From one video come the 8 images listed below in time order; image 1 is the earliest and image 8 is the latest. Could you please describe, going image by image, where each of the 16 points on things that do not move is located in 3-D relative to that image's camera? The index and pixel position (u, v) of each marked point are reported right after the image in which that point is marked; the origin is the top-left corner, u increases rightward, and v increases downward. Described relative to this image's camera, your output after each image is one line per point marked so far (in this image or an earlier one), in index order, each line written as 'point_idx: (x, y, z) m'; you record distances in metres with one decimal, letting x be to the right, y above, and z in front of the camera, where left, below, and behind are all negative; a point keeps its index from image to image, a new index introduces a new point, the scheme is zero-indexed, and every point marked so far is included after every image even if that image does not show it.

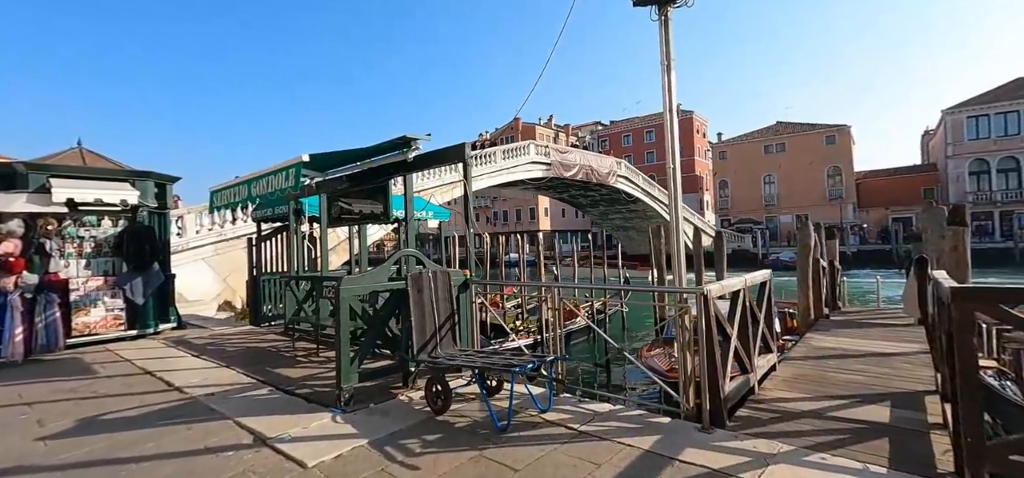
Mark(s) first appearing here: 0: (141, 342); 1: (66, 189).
0: (-5.9, -1.7, +7.9) m
1: (-6.4, +0.7, +7.2) m
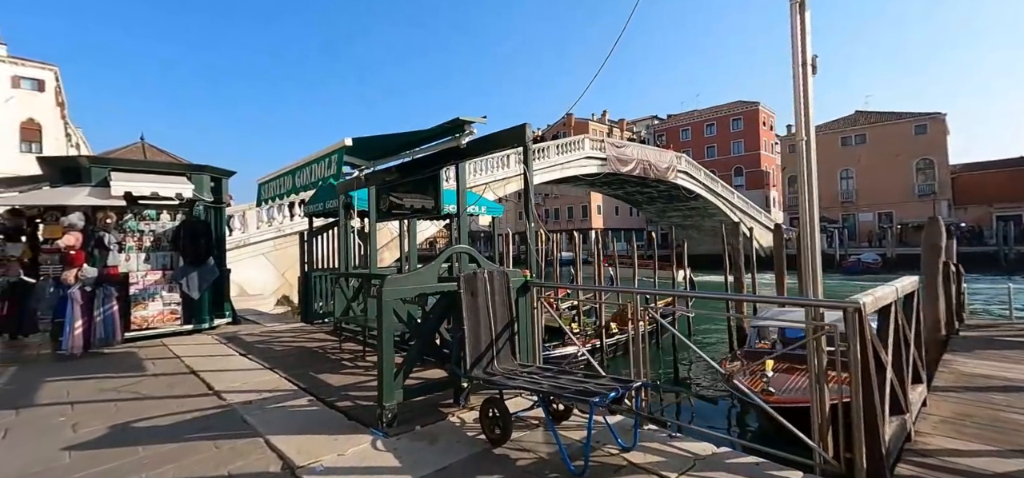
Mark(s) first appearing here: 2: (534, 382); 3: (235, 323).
0: (-5.0, -1.6, +7.9) m
1: (-5.6, +0.8, +7.2) m
2: (+0.1, -0.7, +2.6) m
3: (-5.0, -1.5, +9.1) m
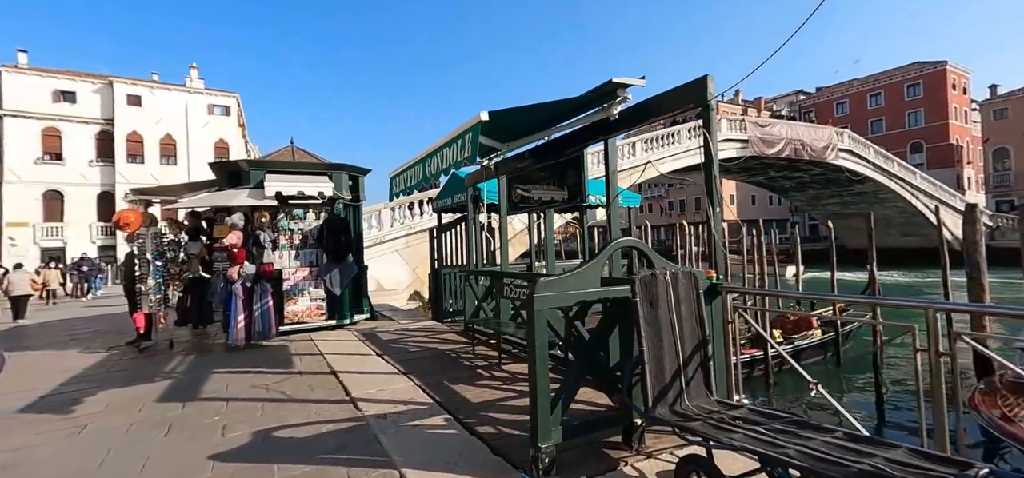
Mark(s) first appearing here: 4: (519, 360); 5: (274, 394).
0: (-2.9, -1.6, +8.1) m
1: (-3.6, +0.9, +7.5) m
2: (+0.9, -0.7, +1.8) m
3: (-2.5, -1.5, +9.3) m
4: (+0.1, -1.2, +4.8) m
5: (-2.2, -1.5, +4.8) m
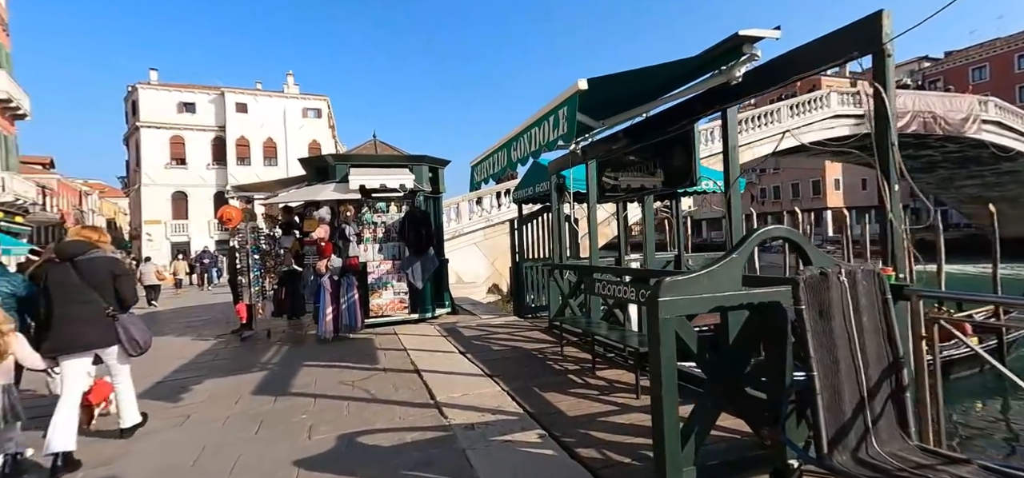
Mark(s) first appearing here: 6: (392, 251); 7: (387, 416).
0: (-1.5, -1.4, +8.1) m
1: (-2.3, +0.9, +7.5) m
2: (+1.2, -0.7, +1.2) m
3: (-1.0, -1.4, +9.2) m
4: (+0.9, -1.1, +4.4) m
5: (-1.4, -1.4, +4.6) m
6: (-2.0, -0.2, +8.4) m
7: (-1.0, -1.3, +3.8) m
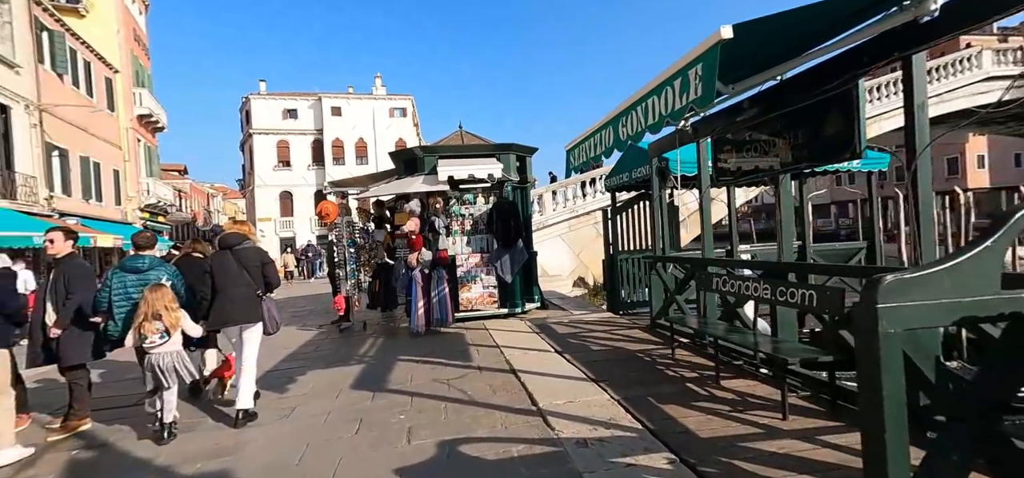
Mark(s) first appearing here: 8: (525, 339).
0: (0.0, -1.3, +7.8) m
1: (-0.9, +1.1, +7.4) m
2: (+1.6, -0.6, +0.6) m
3: (+0.6, -1.2, +8.8) m
4: (+1.7, -1.0, +3.7) m
5: (-0.5, -1.4, +4.4) m
6: (-0.5, -0.1, +8.2) m
7: (-0.2, -1.3, +3.5) m
8: (+0.2, -1.3, +6.4) m
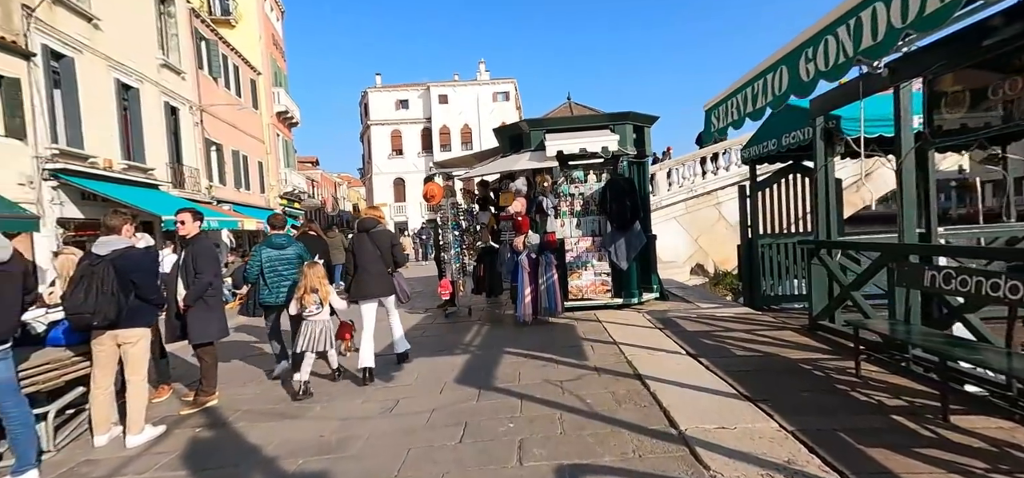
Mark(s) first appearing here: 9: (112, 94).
0: (+1.6, -1.1, +7.0) m
1: (+0.6, +1.3, +6.7) m
2: (+1.7, -0.6, -0.4) m
3: (+2.4, -0.9, +7.8) m
4: (+2.5, -0.9, +2.6) m
5: (+0.5, -1.2, +3.7) m
6: (+1.2, +0.2, +7.4) m
7: (+0.6, -1.2, +2.8) m
8: (+1.5, -1.1, +5.6) m
9: (-11.1, +4.0, +14.3) m
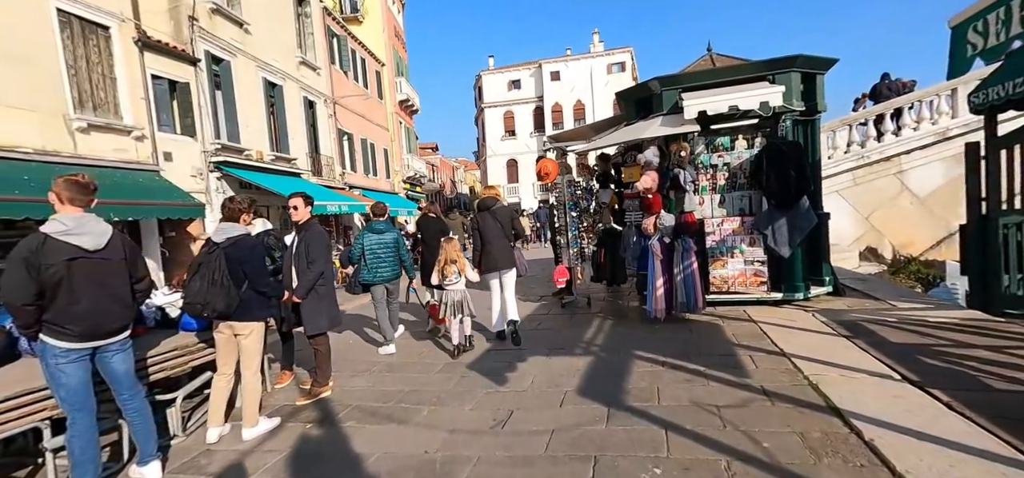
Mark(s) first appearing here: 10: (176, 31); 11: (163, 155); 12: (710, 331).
0: (+3.1, -0.8, +5.6) m
1: (+2.0, +1.5, +5.4) m
2: (+1.5, -0.7, -1.7) m
3: (+4.1, -0.7, +6.2) m
4: (+3.0, -0.9, +1.2) m
5: (+1.3, -1.1, +2.7) m
6: (+2.8, +0.4, +6.1) m
7: (+1.2, -1.1, +1.8) m
8: (+2.7, -0.9, +4.3) m
9: (-7.7, +4.5, +15.4) m
10: (-8.5, +5.2, +12.4) m
11: (-8.0, +1.9, +11.4) m
12: (+2.1, -1.0, +5.3) m
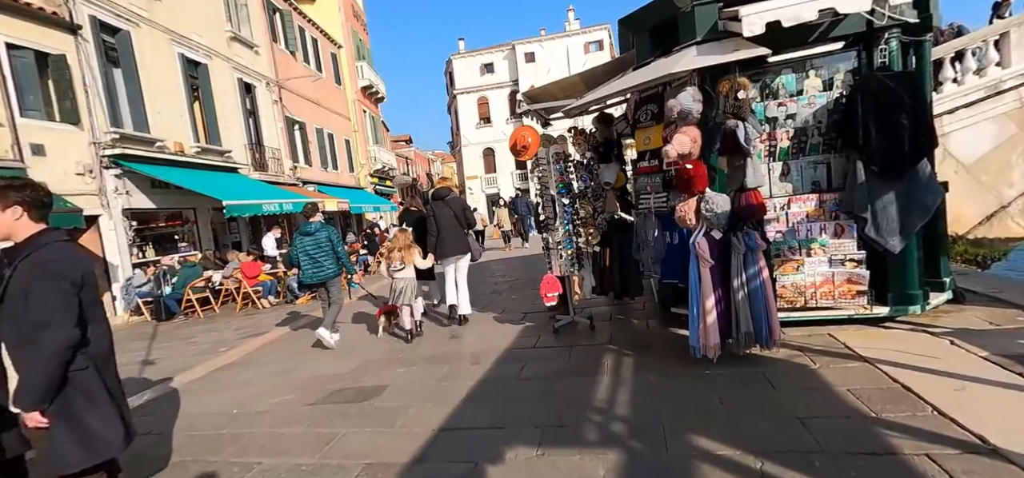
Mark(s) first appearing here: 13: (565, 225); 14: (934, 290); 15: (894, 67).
0: (+2.9, -0.7, +3.5) m
1: (+1.7, +1.6, +3.3) m
2: (+1.6, -0.8, -3.8) m
3: (+3.8, -0.5, +4.2) m
4: (+2.9, -0.8, -0.9) m
5: (+1.1, -1.1, +0.6) m
6: (+2.5, +0.5, +4.0) m
7: (+1.1, -1.2, -0.3) m
8: (+2.5, -0.8, +2.2) m
9: (-8.6, +4.3, +12.8) m
10: (-9.3, +4.9, +9.8) m
11: (-8.5, +1.6, +8.9) m
12: (+1.9, -0.9, +3.2) m
13: (+0.5, +0.1, +5.1) m
14: (+3.5, -0.4, +4.3) m
15: (+2.9, +1.3, +3.8) m
